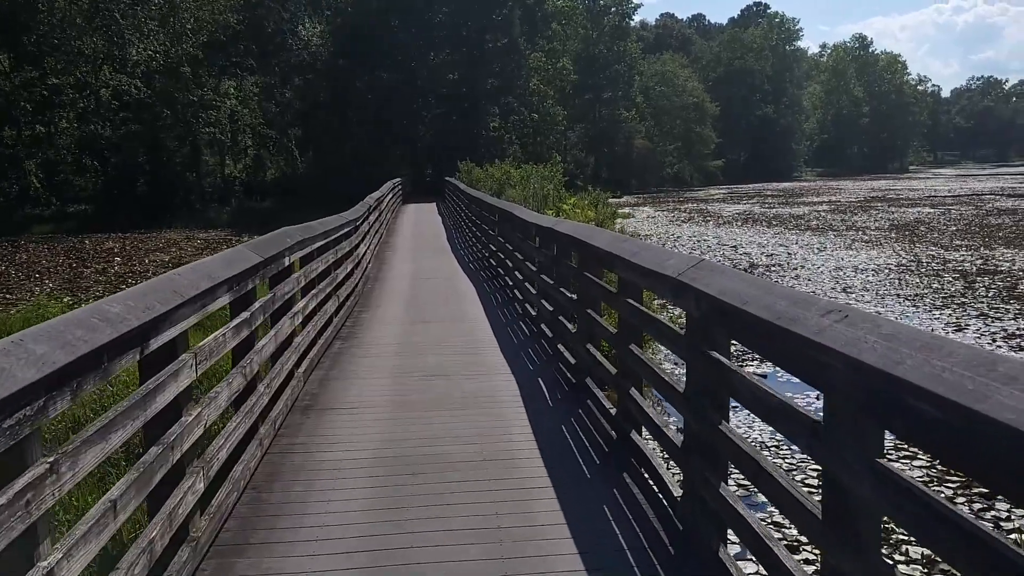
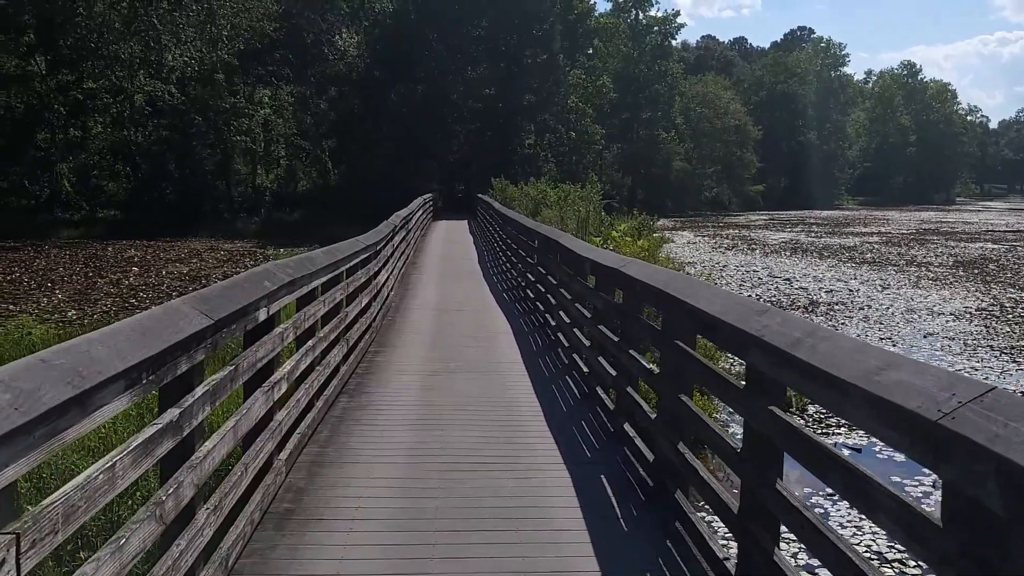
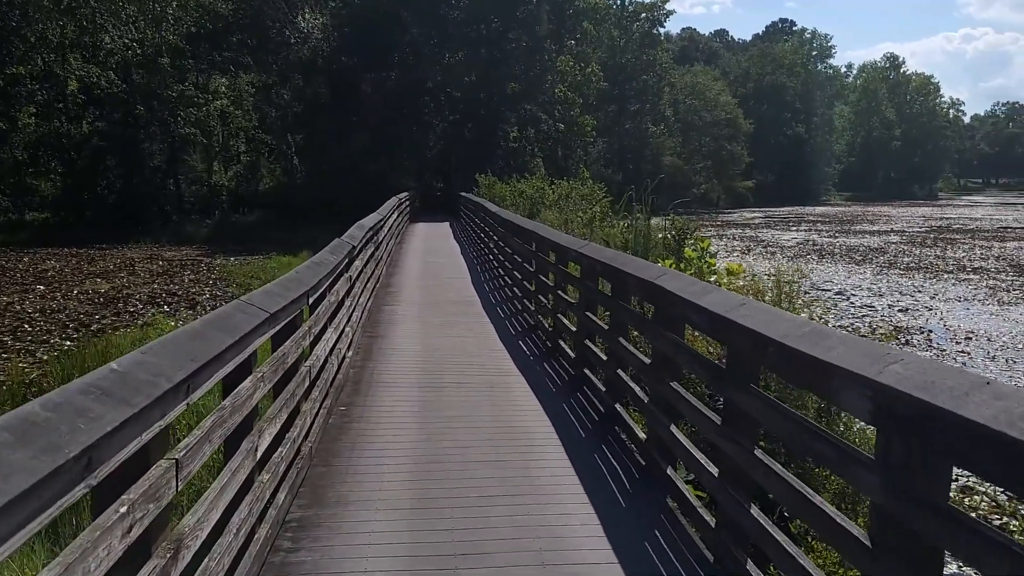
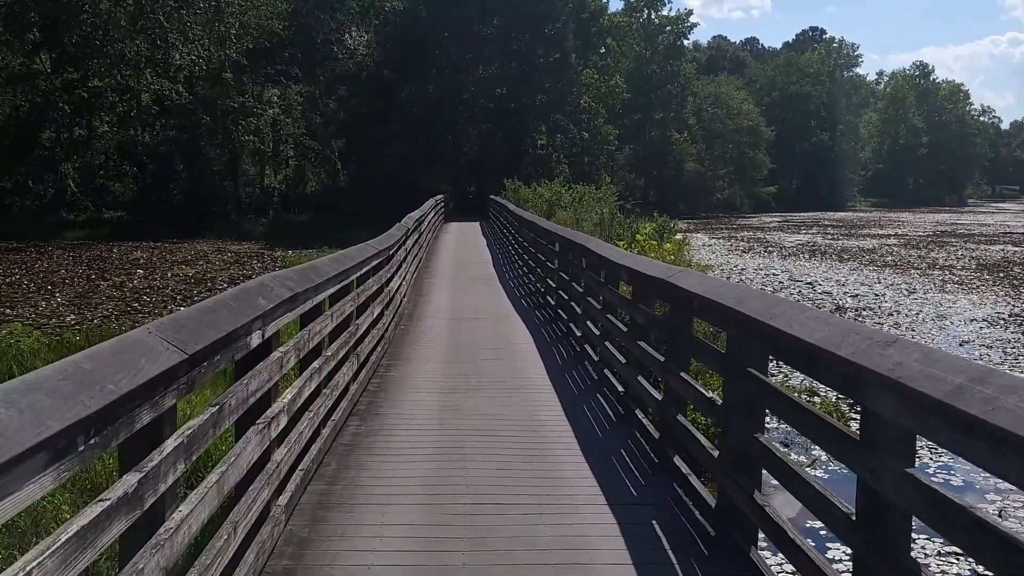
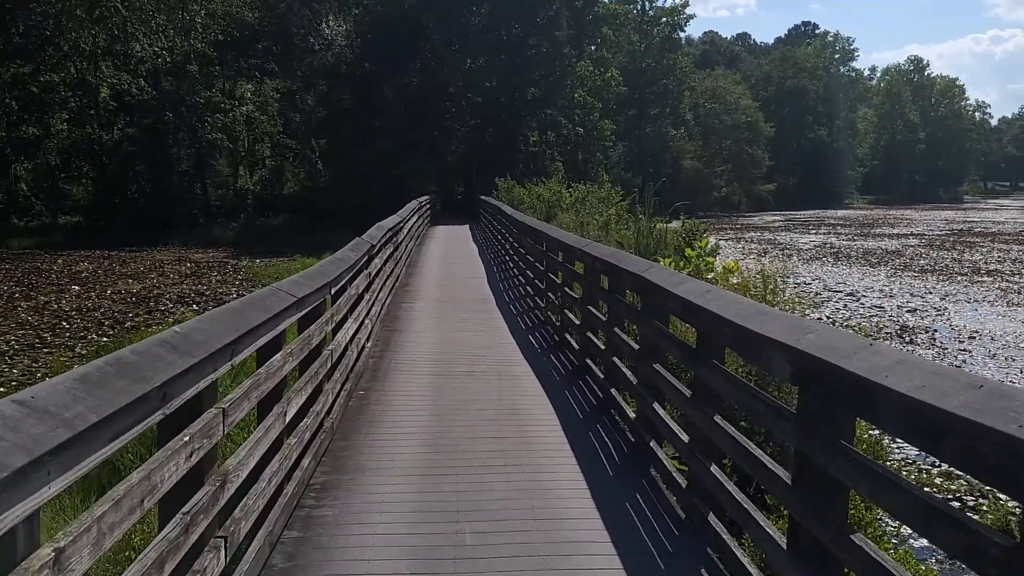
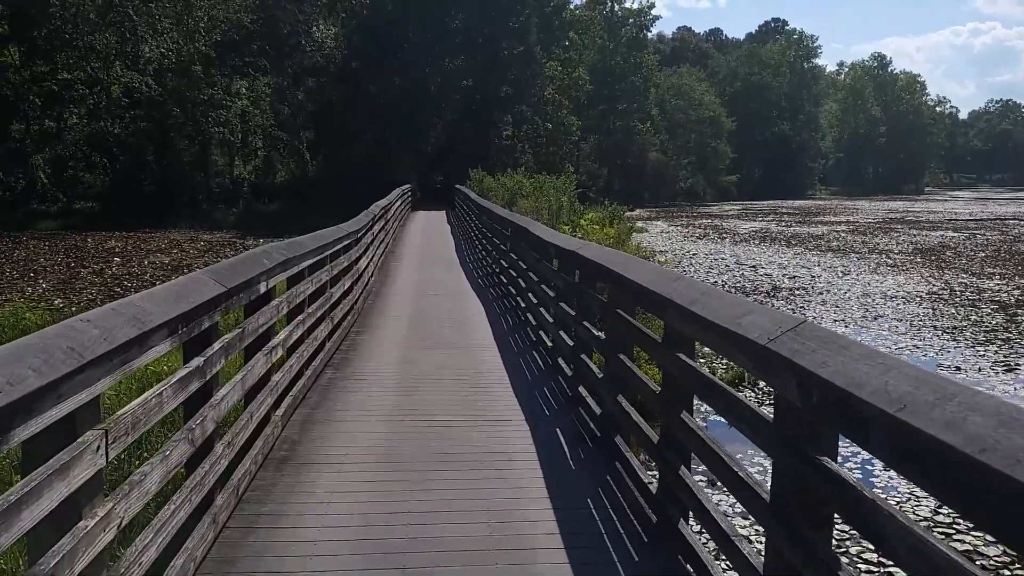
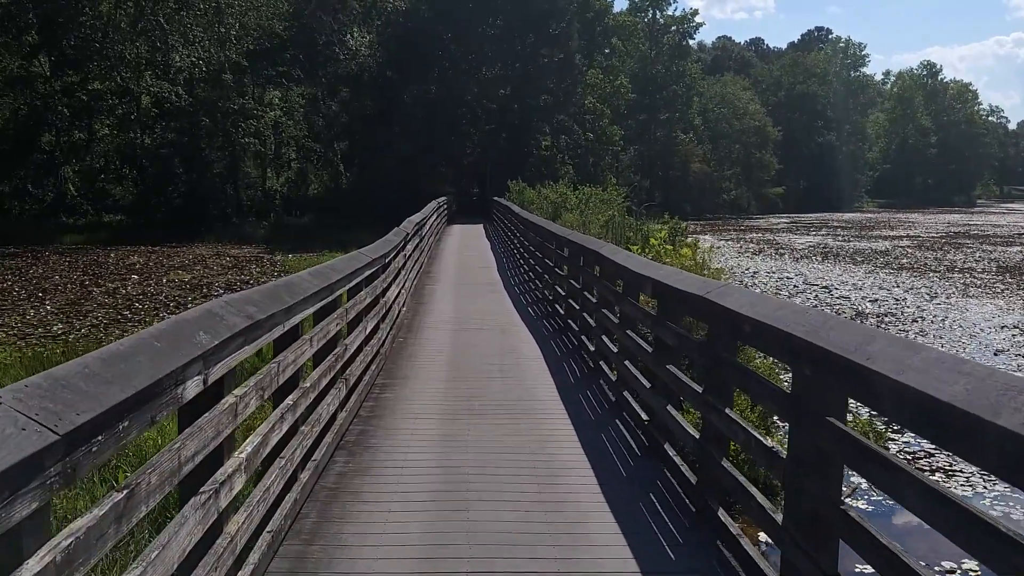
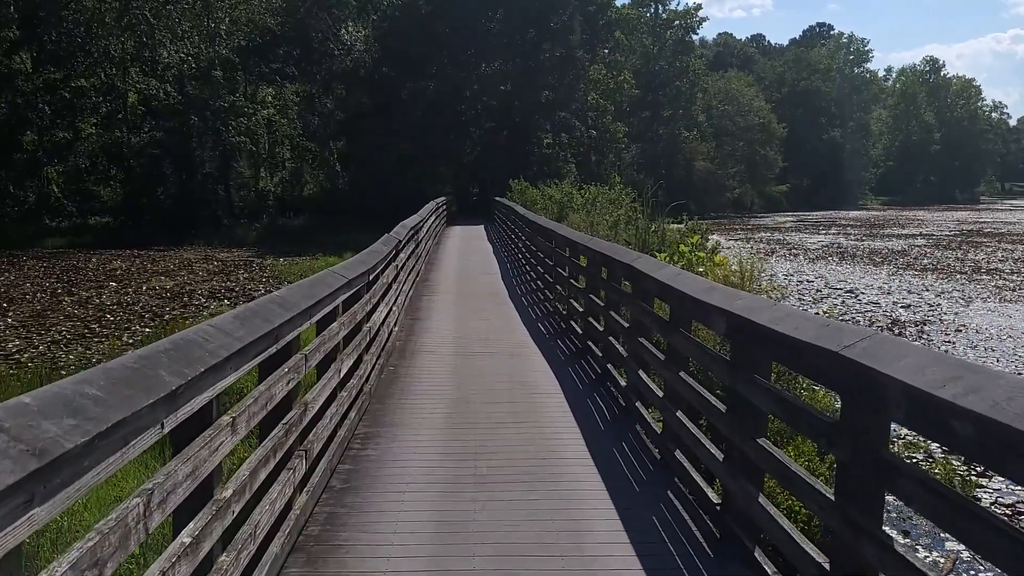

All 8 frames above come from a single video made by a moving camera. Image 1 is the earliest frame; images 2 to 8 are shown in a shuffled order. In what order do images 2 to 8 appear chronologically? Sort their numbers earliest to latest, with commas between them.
6, 2, 4, 7, 8, 5, 3
